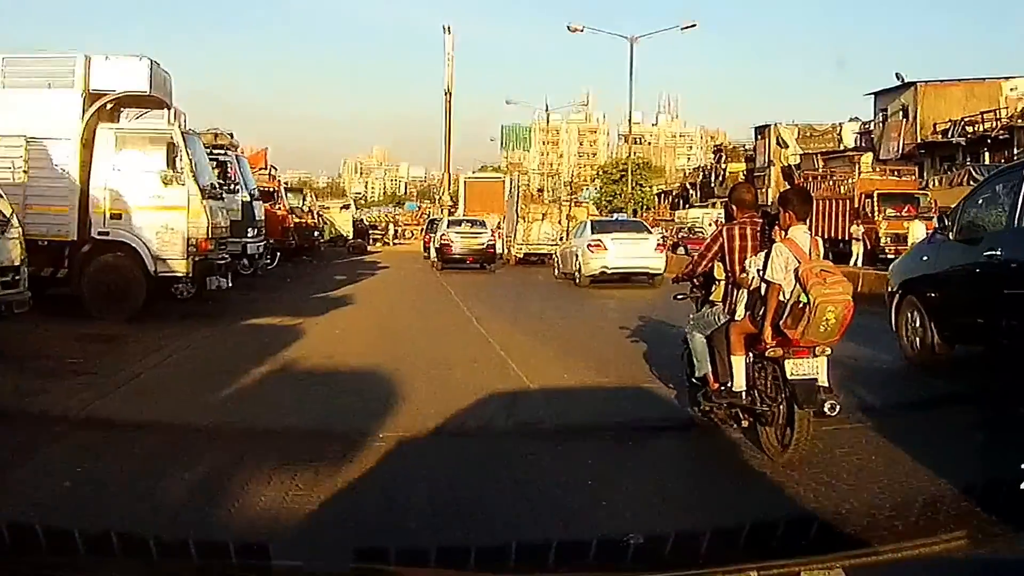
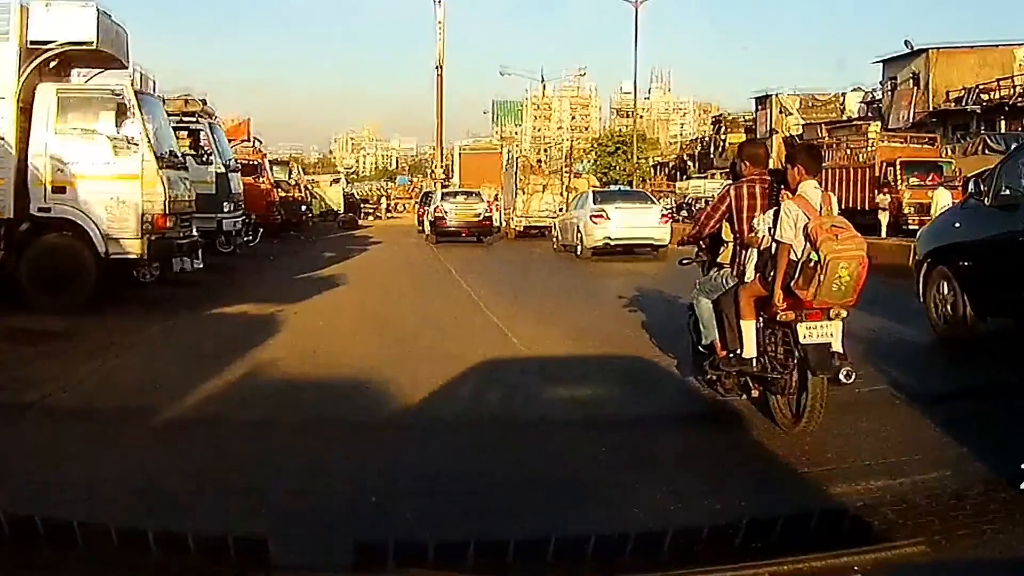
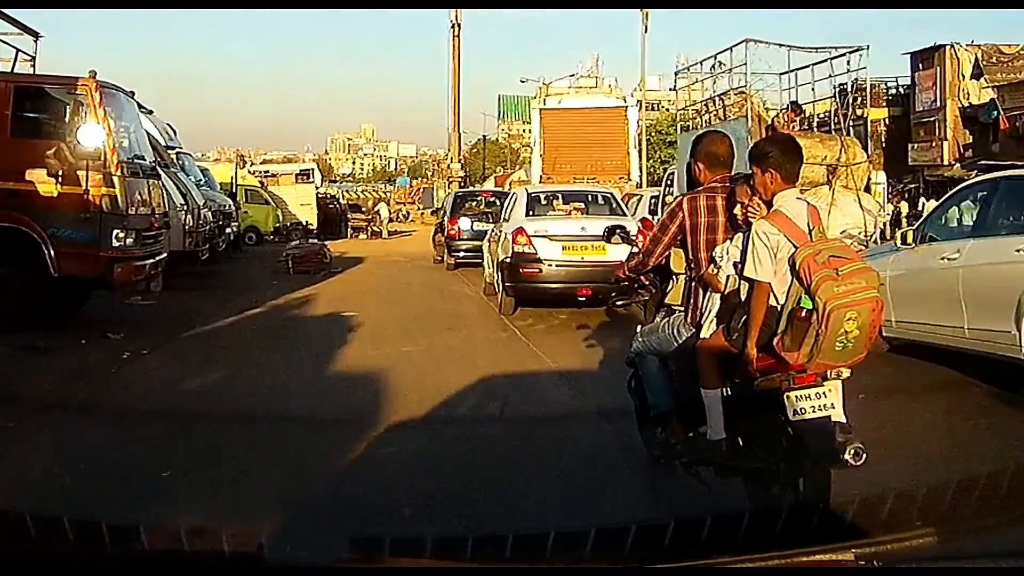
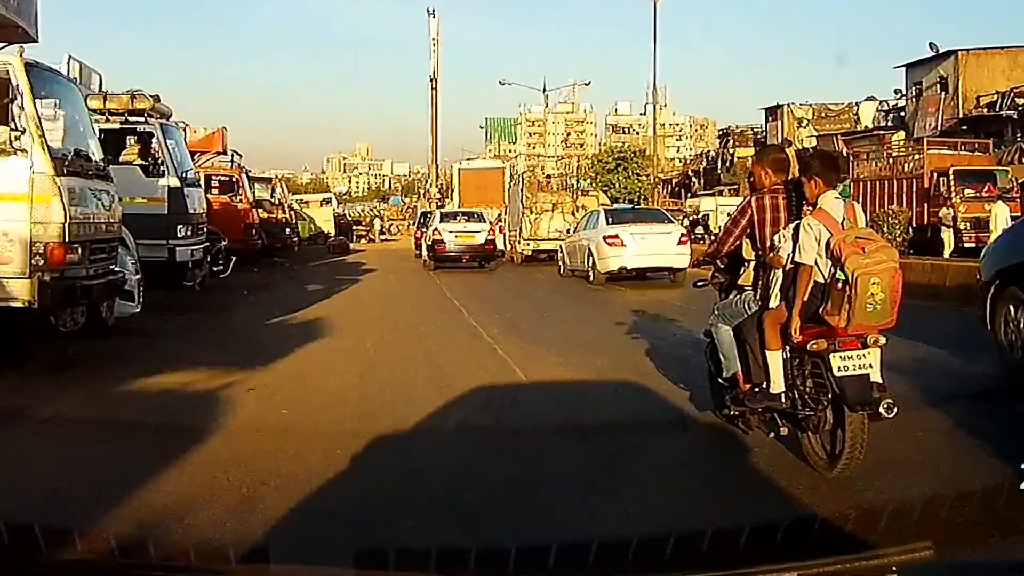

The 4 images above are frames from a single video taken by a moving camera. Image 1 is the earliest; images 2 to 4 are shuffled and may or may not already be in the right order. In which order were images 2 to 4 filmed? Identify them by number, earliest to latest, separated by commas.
2, 4, 3
